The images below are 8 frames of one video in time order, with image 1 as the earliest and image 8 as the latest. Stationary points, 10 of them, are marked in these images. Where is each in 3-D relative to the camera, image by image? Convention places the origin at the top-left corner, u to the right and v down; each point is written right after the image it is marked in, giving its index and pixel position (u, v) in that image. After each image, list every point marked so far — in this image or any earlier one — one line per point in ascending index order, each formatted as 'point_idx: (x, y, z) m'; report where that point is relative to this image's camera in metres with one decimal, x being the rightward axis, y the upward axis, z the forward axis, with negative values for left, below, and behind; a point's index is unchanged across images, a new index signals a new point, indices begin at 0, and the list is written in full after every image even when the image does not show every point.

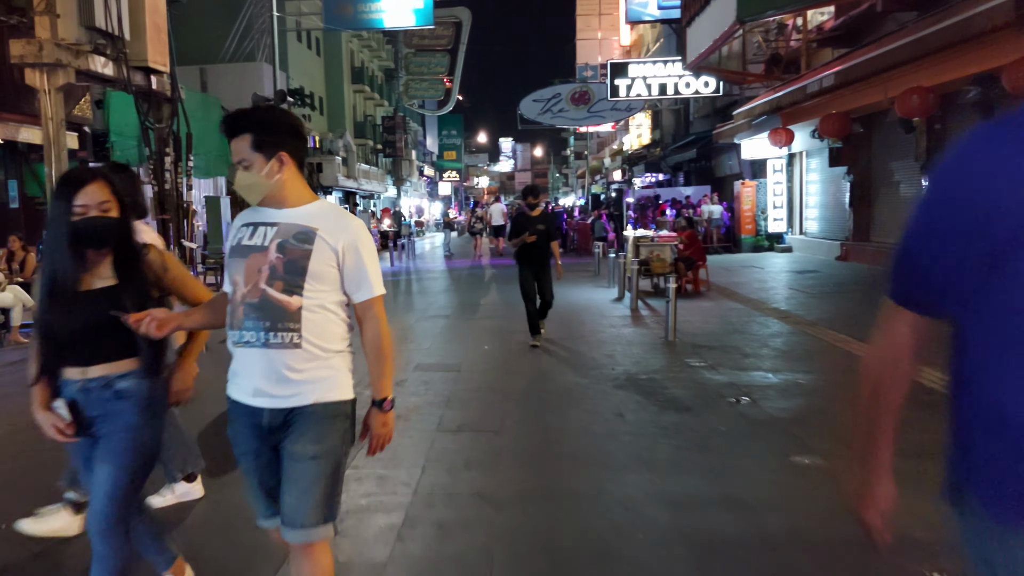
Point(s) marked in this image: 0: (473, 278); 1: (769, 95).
0: (-0.9, +0.3, +18.9) m
1: (+5.9, +4.4, +18.9) m
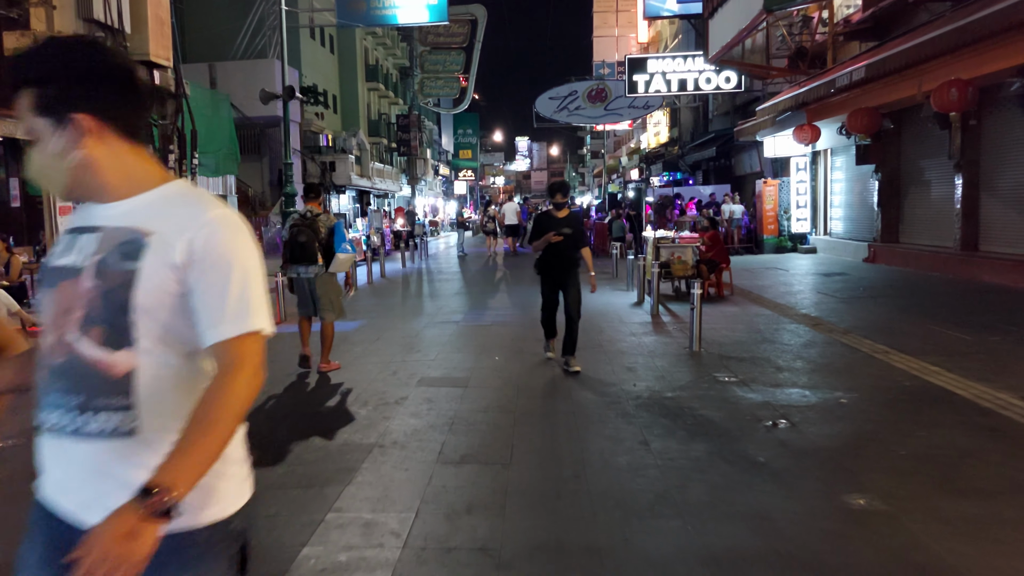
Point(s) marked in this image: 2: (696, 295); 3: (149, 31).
0: (-0.5, +0.2, +18.3) m
1: (+6.2, +4.4, +18.1) m
2: (+1.9, -0.1, +8.3) m
3: (-6.4, +4.6, +14.6) m
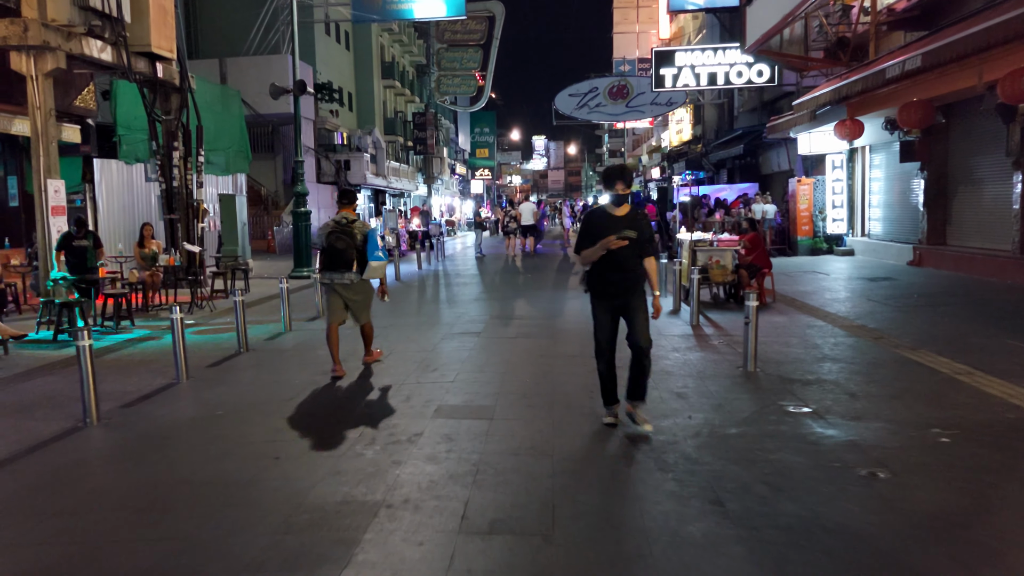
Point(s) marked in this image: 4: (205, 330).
0: (-0.1, +0.2, +17.3) m
1: (+6.6, +4.2, +17.0) m
2: (+2.1, -0.2, +7.3) m
3: (-6.0, +4.5, +13.8) m
4: (-3.9, -0.5, +10.5) m
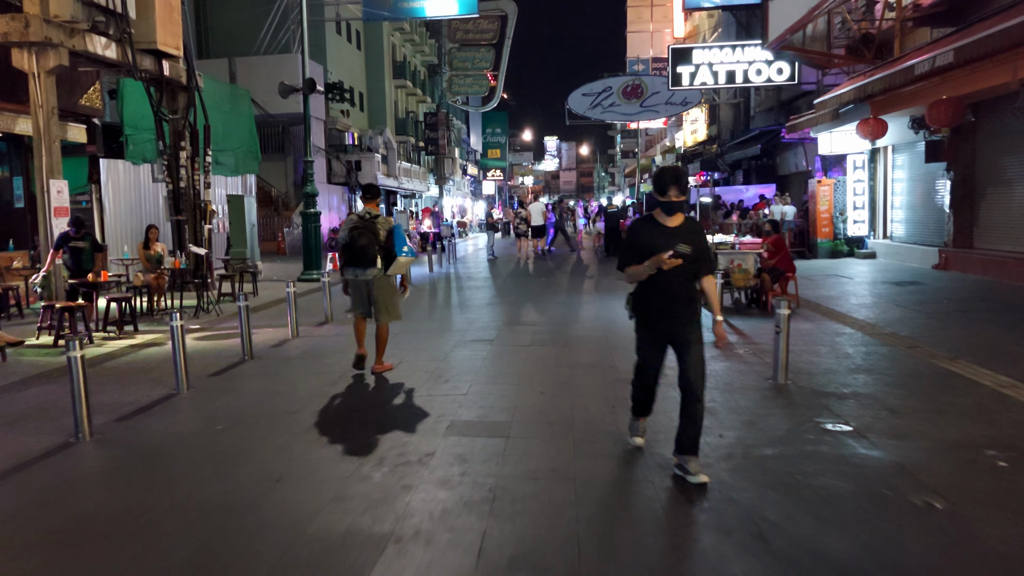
0: (+0.2, +0.1, +17.0) m
1: (+6.9, +4.2, +16.6) m
2: (+2.3, -0.2, +6.9) m
3: (-5.8, +4.4, +13.5) m
4: (-3.7, -0.6, +10.1) m
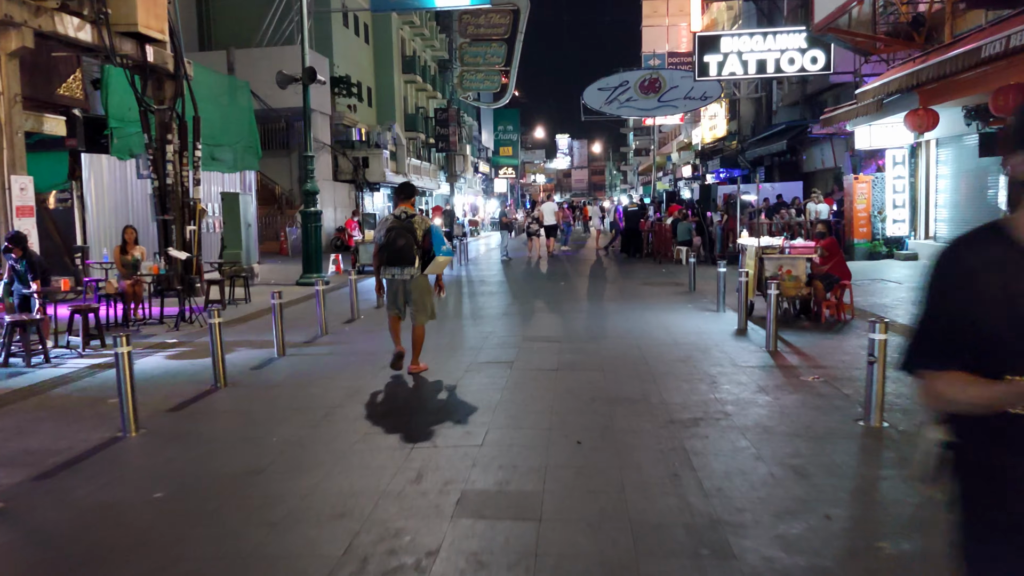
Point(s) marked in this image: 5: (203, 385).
0: (+0.5, 0.0, +15.6) m
1: (+7.2, +4.1, +15.1) m
2: (+2.4, -0.4, +5.5) m
3: (-5.5, +4.3, +12.2) m
4: (-3.5, -0.7, +8.8) m
5: (-2.7, -0.9, +7.2) m
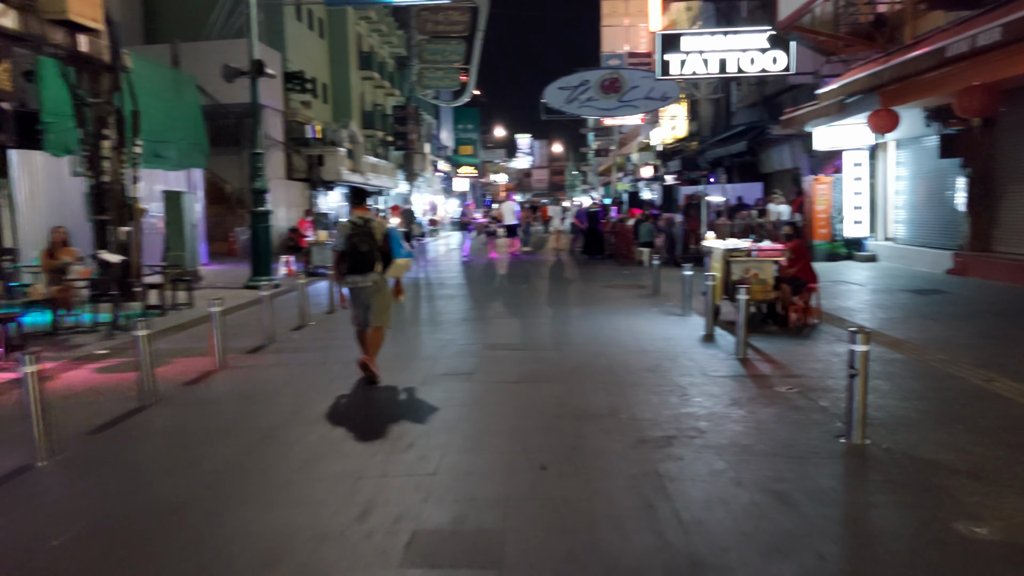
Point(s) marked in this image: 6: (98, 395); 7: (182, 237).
0: (-0.3, -0.1, +15.2) m
1: (+6.5, +4.0, +15.0) m
2: (+2.2, -0.4, +5.2) m
3: (-6.1, +4.3, +11.5) m
4: (-3.9, -0.8, +8.2) m
5: (-3.1, -0.9, +6.6) m
6: (-3.4, -0.9, +6.9) m
7: (-6.6, +1.0, +16.6) m
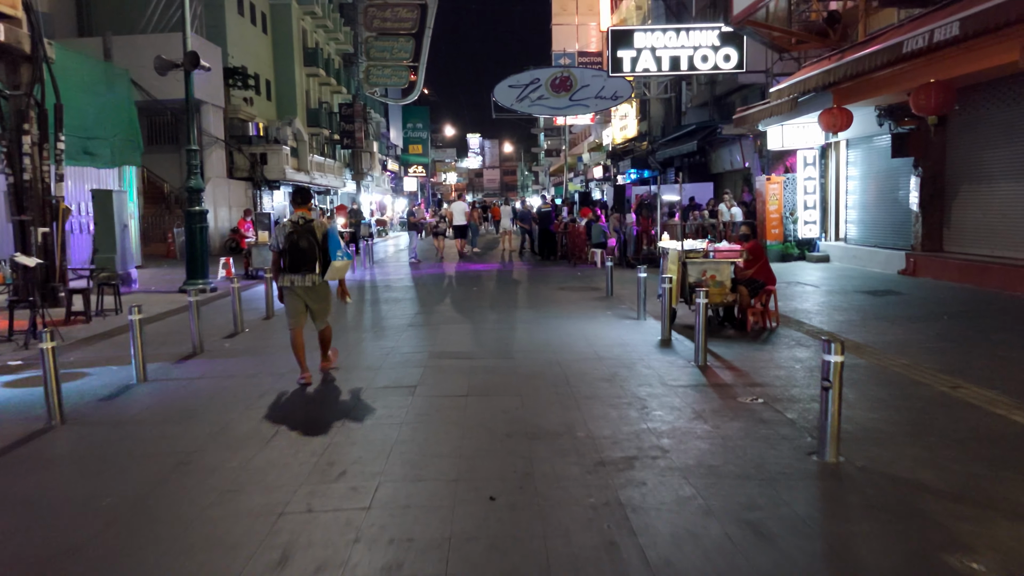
0: (-1.2, -0.1, +14.6) m
1: (+5.6, +4.0, +14.9) m
2: (+1.9, -0.4, +4.8) m
3: (-6.8, +4.2, +10.6) m
4: (-4.4, -0.8, +7.5) m
5: (-3.4, -1.0, +5.9) m
6: (-3.8, -0.9, +6.2) m
7: (-7.6, +0.9, +15.7) m
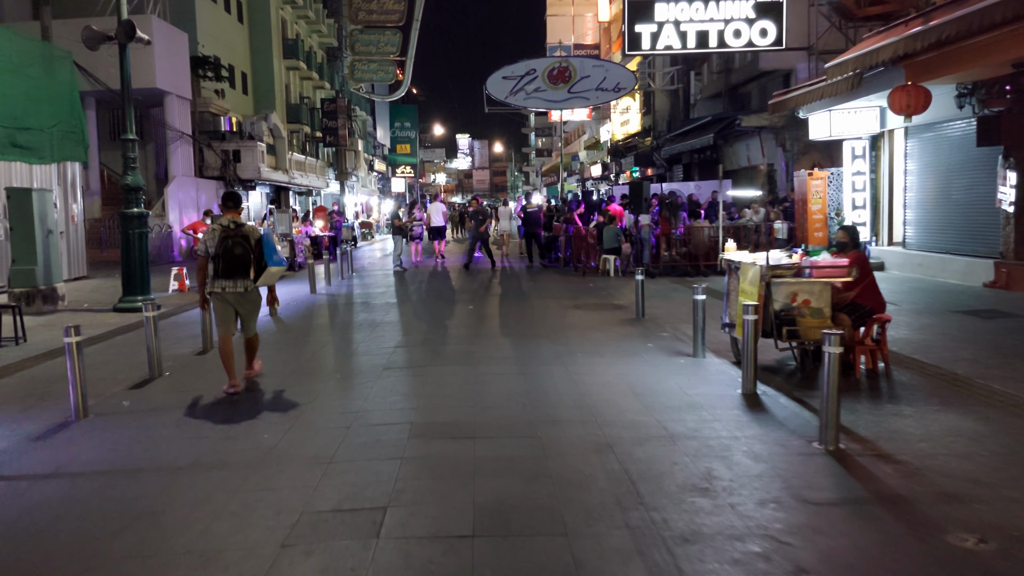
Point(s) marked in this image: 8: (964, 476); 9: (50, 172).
0: (-1.1, -0.4, +11.9) m
1: (+5.6, +3.8, +12.2) m
2: (+2.1, -0.7, +2.1) m
3: (-6.7, +3.9, +7.8) m
4: (-4.3, -1.1, +4.7) m
5: (-3.3, -1.2, +3.2) m
6: (-3.6, -1.2, +3.4) m
7: (-7.5, +0.6, +12.9) m
8: (+2.4, -1.0, +4.4) m
9: (-9.6, +2.4, +17.1) m
